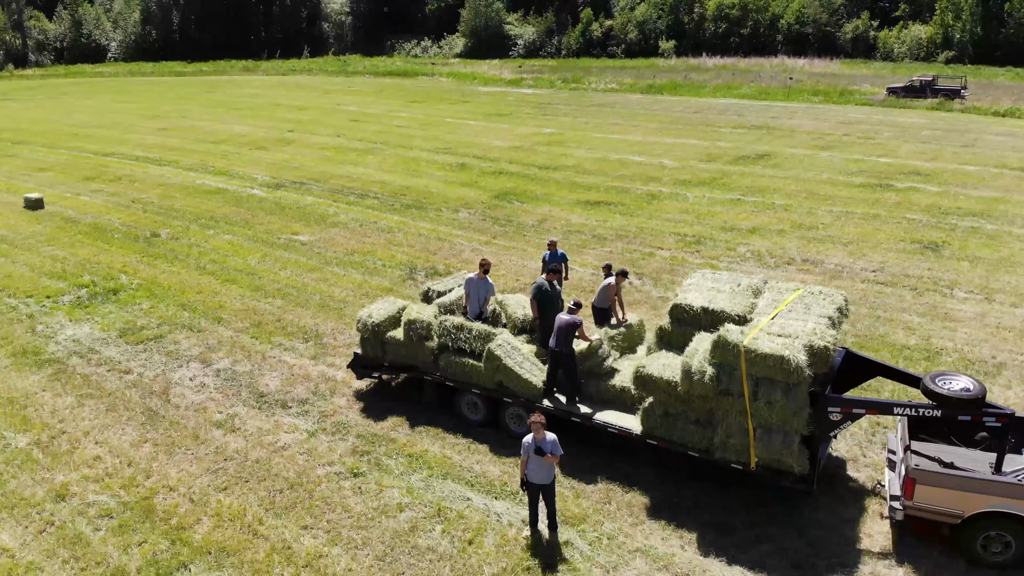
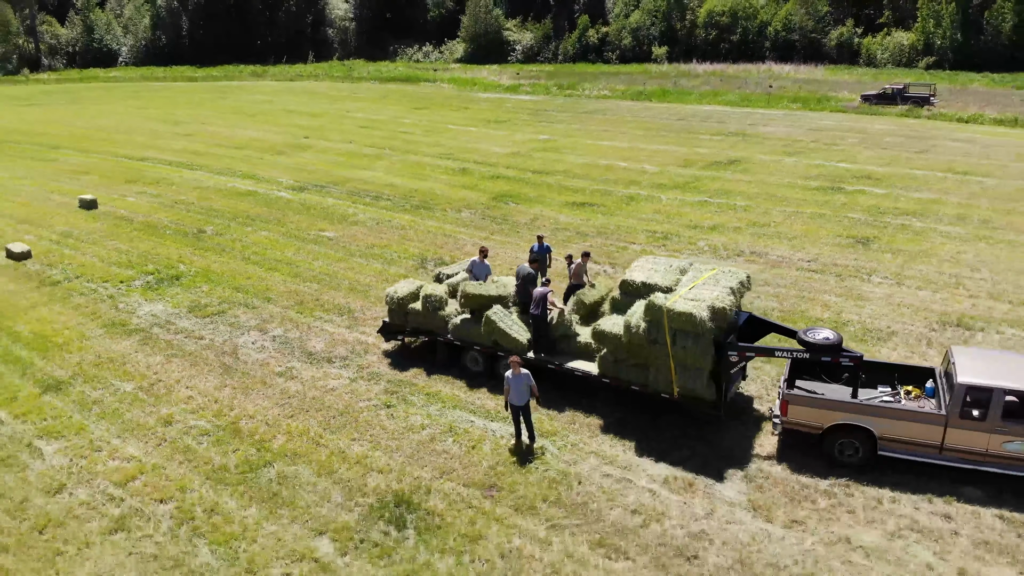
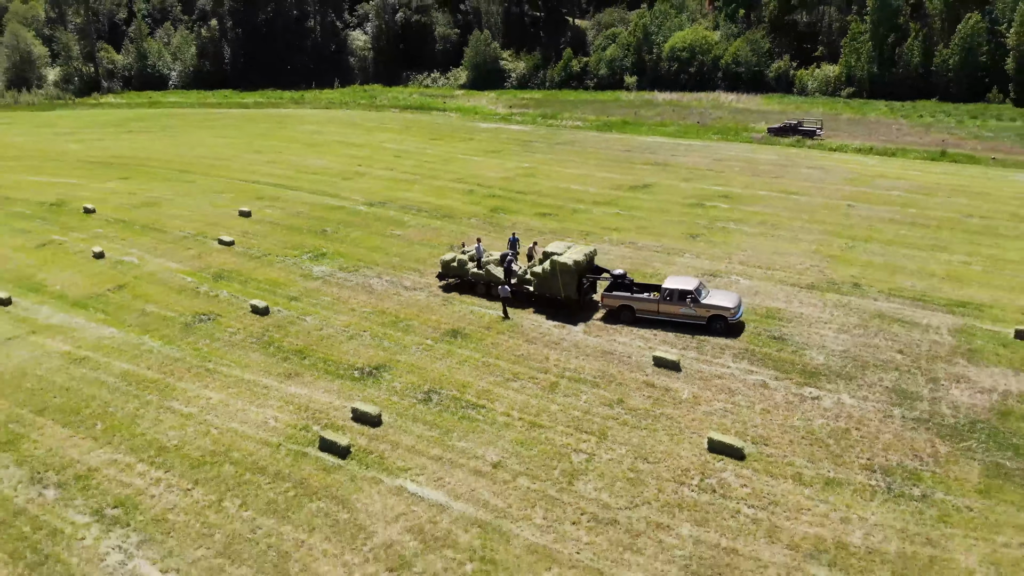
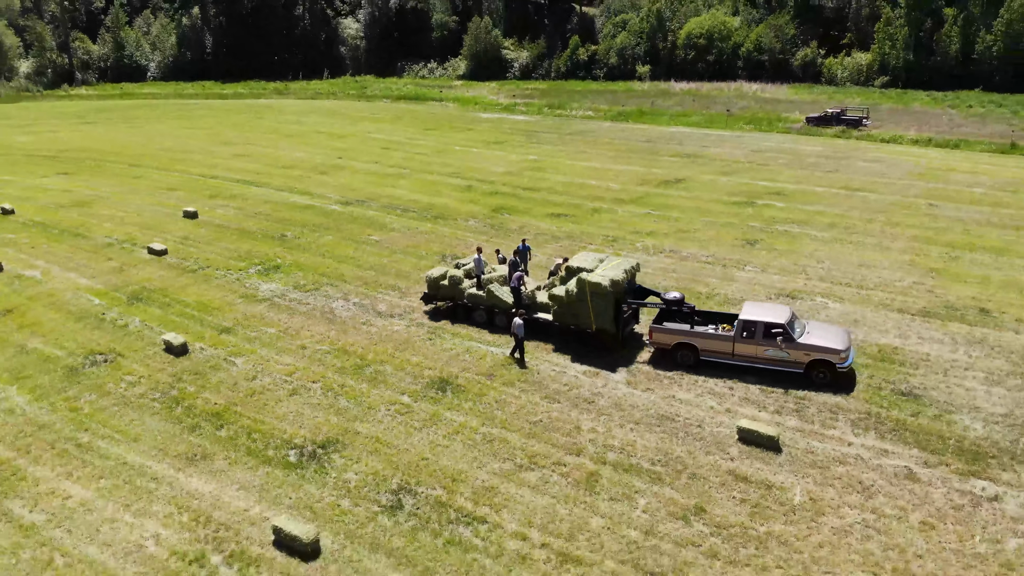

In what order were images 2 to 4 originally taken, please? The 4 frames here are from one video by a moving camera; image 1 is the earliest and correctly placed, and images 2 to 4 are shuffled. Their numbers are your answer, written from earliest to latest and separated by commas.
2, 4, 3
